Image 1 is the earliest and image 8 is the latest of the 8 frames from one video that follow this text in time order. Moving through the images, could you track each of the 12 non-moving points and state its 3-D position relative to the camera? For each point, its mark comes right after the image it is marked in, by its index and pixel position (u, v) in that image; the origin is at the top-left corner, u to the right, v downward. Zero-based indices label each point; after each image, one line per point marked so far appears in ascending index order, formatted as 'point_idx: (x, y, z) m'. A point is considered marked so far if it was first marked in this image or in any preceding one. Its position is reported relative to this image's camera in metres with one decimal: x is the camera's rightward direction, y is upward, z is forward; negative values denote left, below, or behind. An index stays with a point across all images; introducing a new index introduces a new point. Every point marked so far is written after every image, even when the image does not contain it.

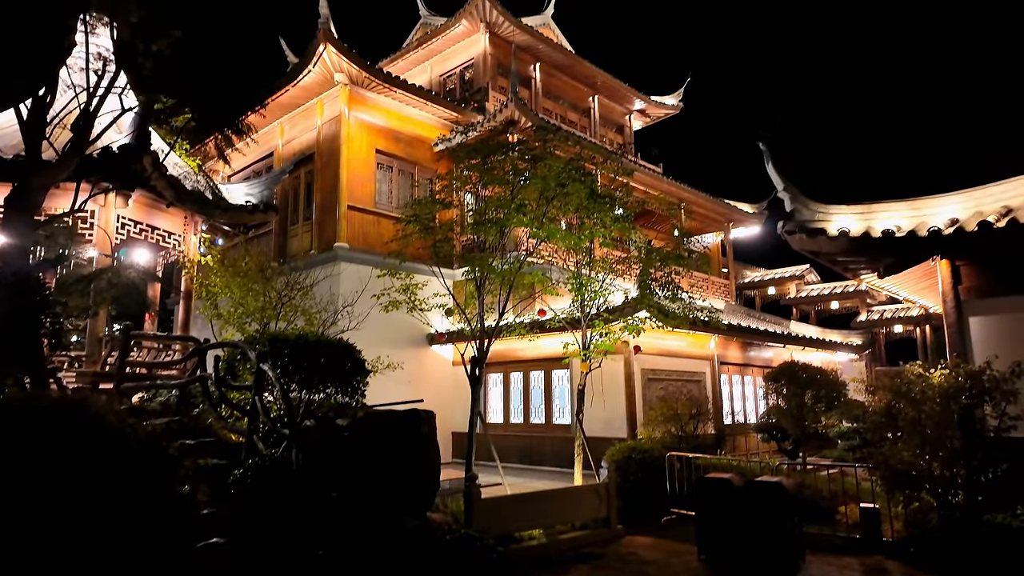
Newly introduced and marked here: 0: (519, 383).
0: (+0.2, -2.4, +16.3) m
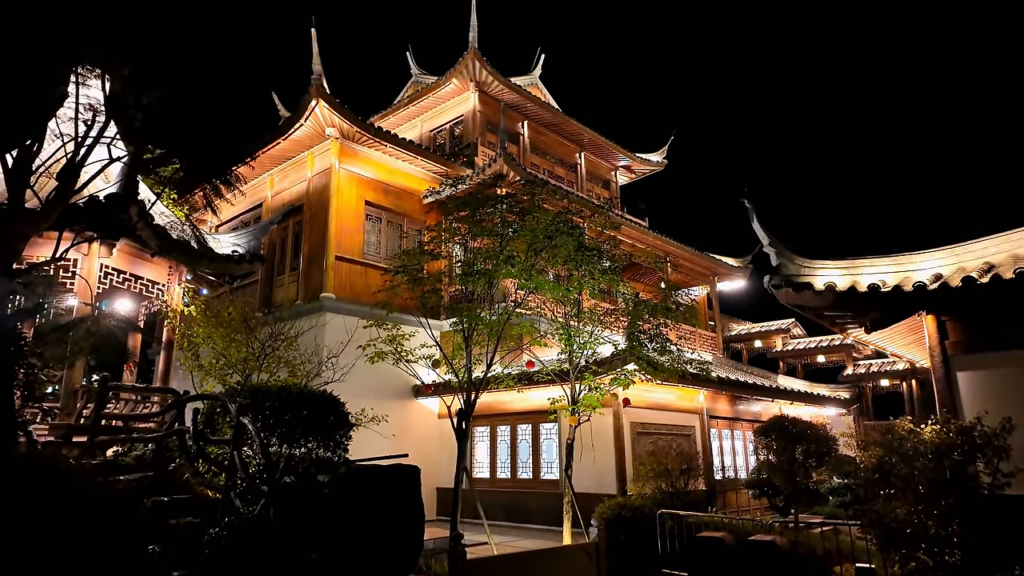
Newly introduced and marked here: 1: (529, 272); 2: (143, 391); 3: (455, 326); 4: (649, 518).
0: (-0.2, -3.7, +16.0) m
1: (+0.3, +0.3, +11.0) m
2: (-5.2, -1.4, +9.1) m
3: (-1.0, -0.6, +11.1) m
4: (+2.3, -4.0, +11.4) m
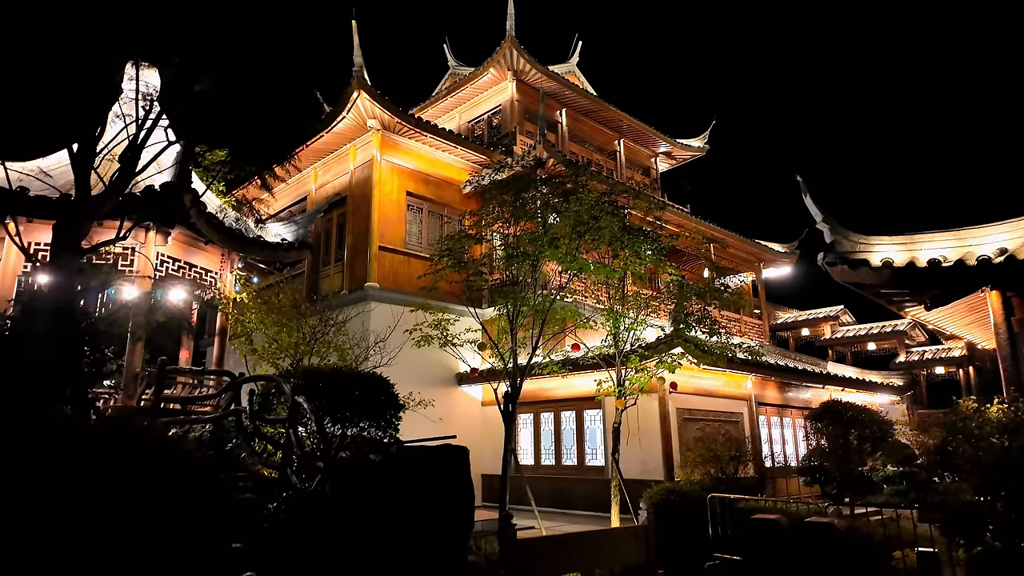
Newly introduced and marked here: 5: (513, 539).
0: (+0.9, -3.4, +16.0) m
1: (+1.0, +0.6, +10.9) m
2: (-4.5, -1.2, +9.3) m
3: (-0.2, -0.3, +11.1) m
4: (+3.2, -3.7, +11.2) m
5: (0.0, -3.3, +8.7) m
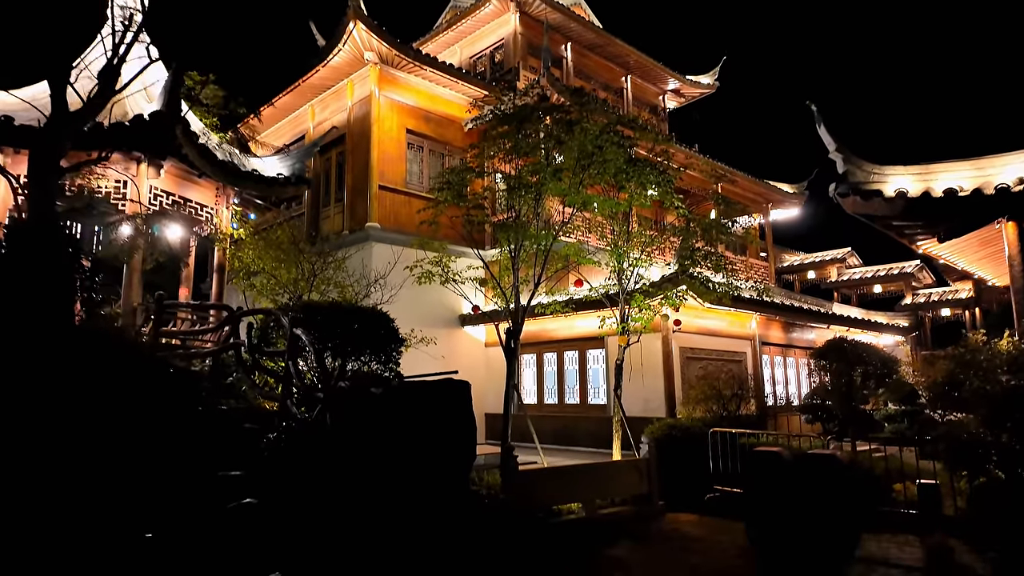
0: (+1.0, -1.9, +16.0) m
1: (+1.1, +1.6, +10.6) m
2: (-4.5, -0.3, +9.2) m
3: (-0.2, +0.7, +10.9) m
4: (+3.2, -2.6, +11.3) m
5: (0.0, -2.4, +8.7) m
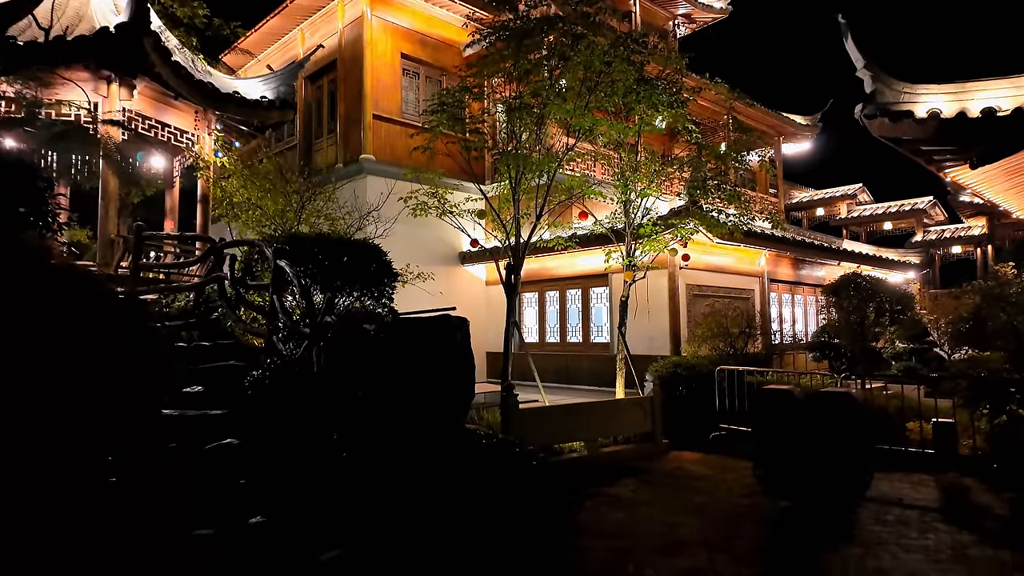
0: (+1.0, -0.3, +15.6) m
1: (+1.1, +2.7, +9.9) m
2: (-4.5, +0.6, +8.7) m
3: (-0.2, +1.8, +10.3) m
4: (+3.2, -1.5, +10.9) m
5: (+0.1, -1.6, +8.4) m
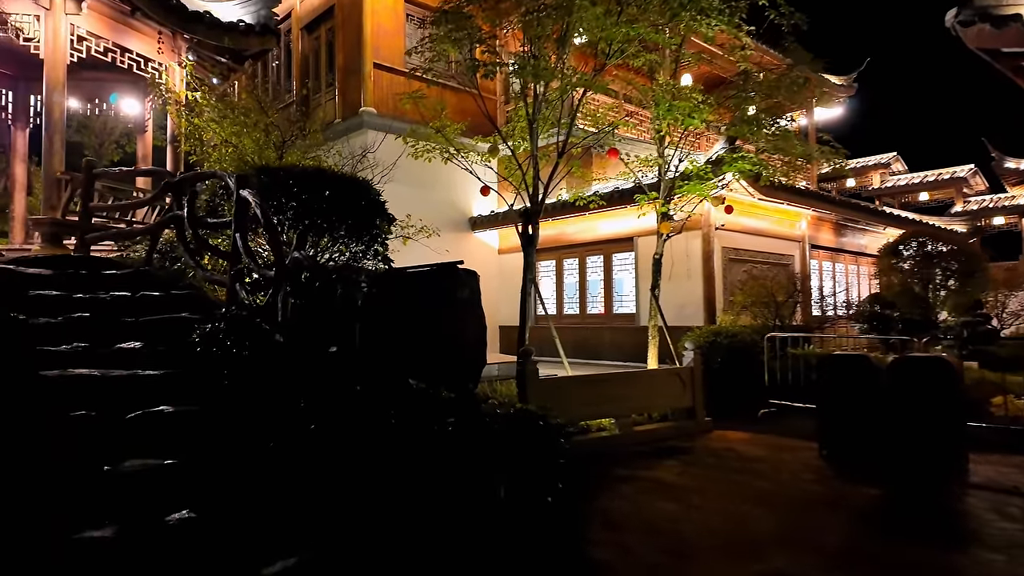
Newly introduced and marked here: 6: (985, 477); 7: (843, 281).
0: (+1.3, +0.4, +14.2) m
1: (+1.3, +3.3, +8.4) m
2: (-4.3, +1.2, +7.4) m
3: (+0.1, +2.4, +8.9) m
4: (+3.5, -0.8, +9.5) m
5: (+0.3, -1.0, +7.0) m
6: (+4.5, -1.8, +6.2) m
7: (+8.3, +0.2, +16.4) m
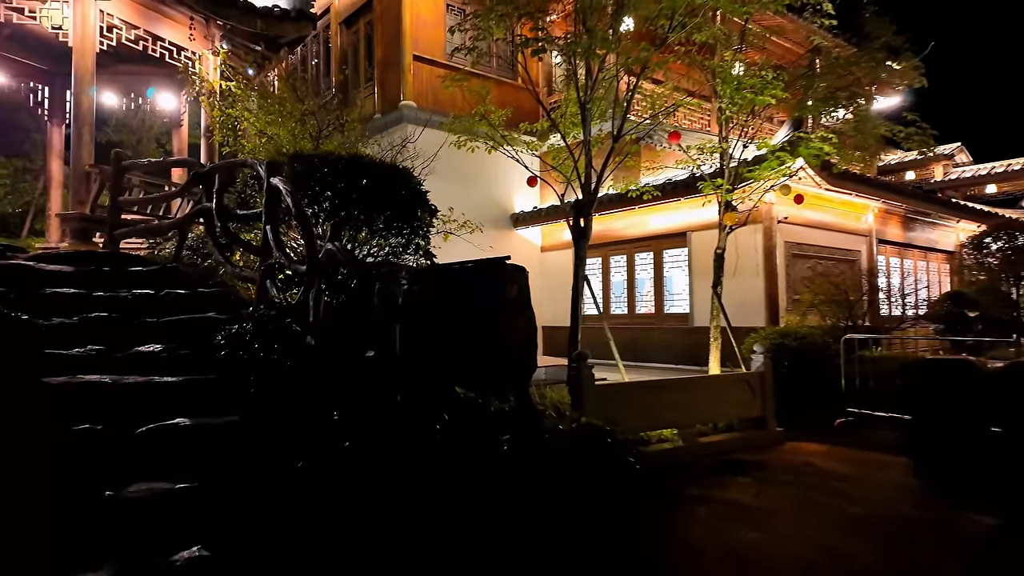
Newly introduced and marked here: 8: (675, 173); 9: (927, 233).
0: (+2.3, +0.4, +13.5) m
1: (+1.9, +3.3, +7.7) m
2: (-3.7, +1.2, +7.0) m
3: (+0.7, +2.5, +8.2) m
4: (+4.1, -0.8, +8.7) m
5: (+0.8, -0.9, +6.4) m
6: (+5.0, -1.8, +5.3) m
7: (+9.4, +0.2, +15.3) m
8: (+2.5, +1.9, +11.0) m
9: (+10.0, +1.4, +15.7) m
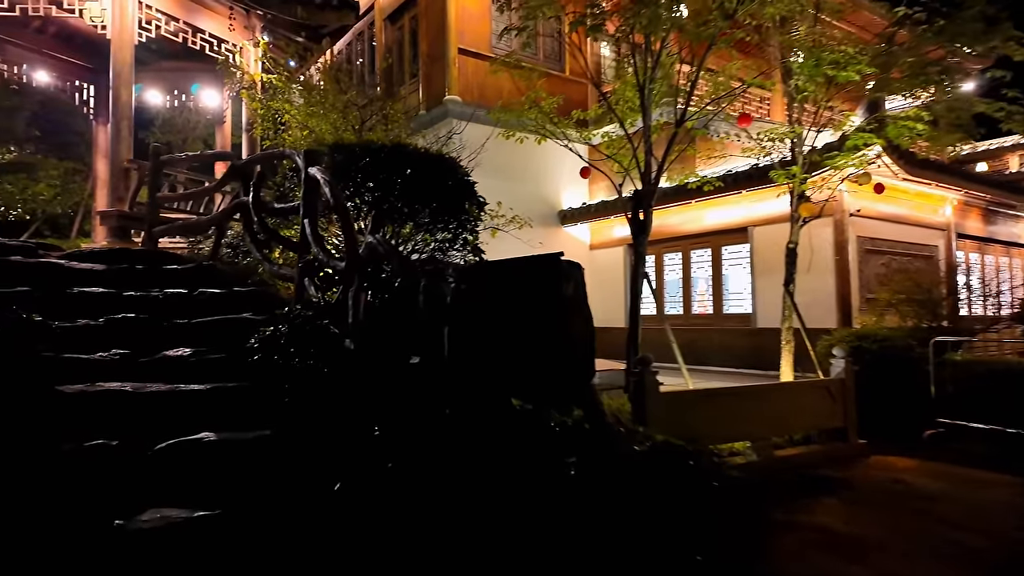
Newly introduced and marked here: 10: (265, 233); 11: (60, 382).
0: (+3.3, +0.5, +12.8) m
1: (+2.5, +3.3, +7.1) m
2: (-3.2, +1.3, +6.7) m
3: (+1.3, +2.5, +7.7) m
4: (+4.8, -0.8, +7.9) m
5: (+1.3, -0.9, +5.8) m
6: (+5.4, -1.7, +4.5) m
7: (+10.5, +0.3, +14.1) m
8: (+3.3, +1.9, +10.3) m
9: (+11.1, +1.4, +14.5) m
10: (-2.1, +0.5, +5.6) m
11: (-2.4, -0.5, +3.4) m
